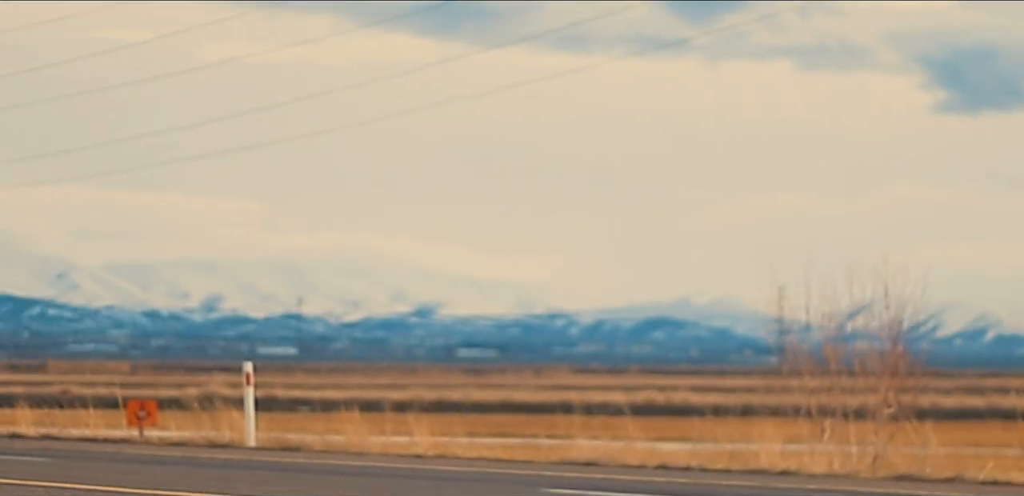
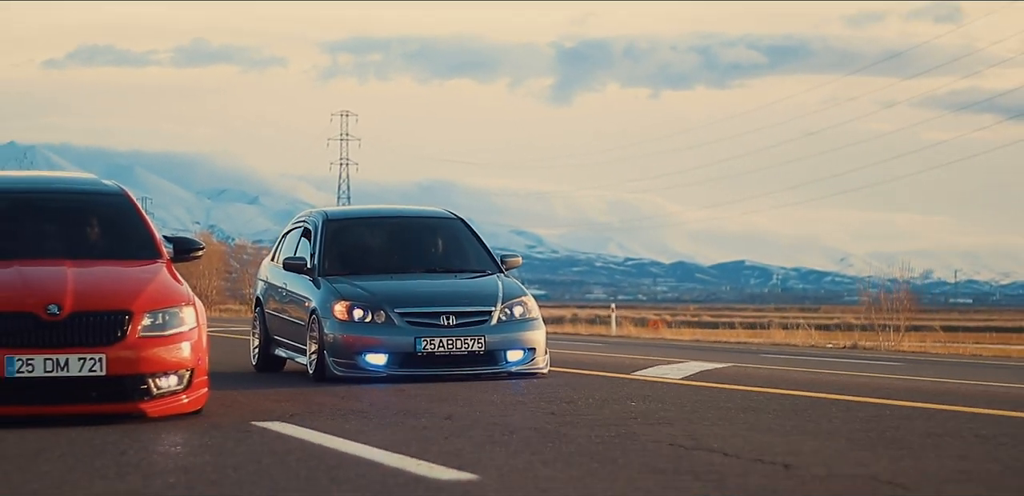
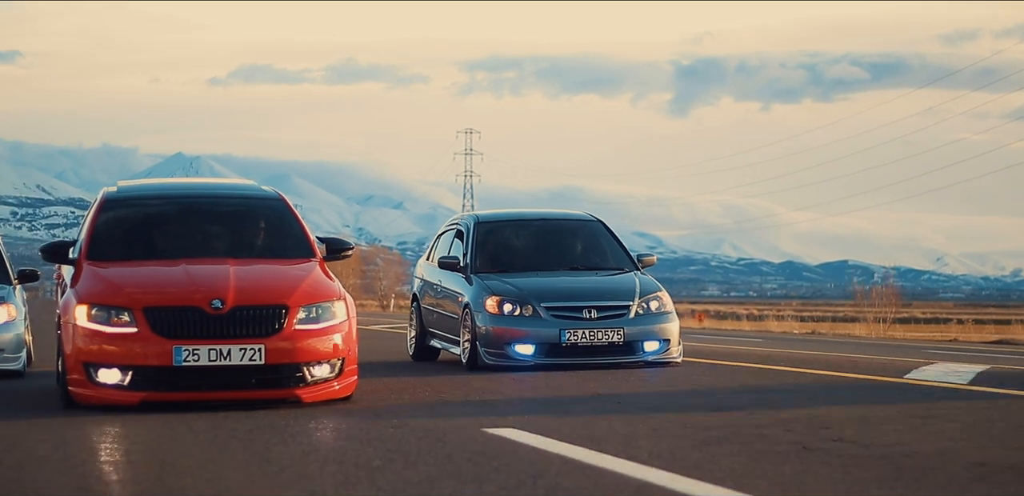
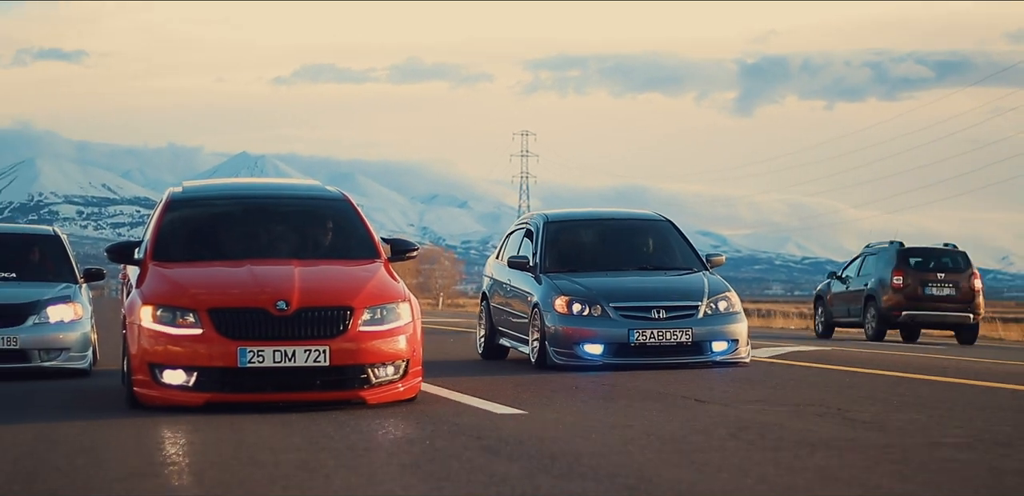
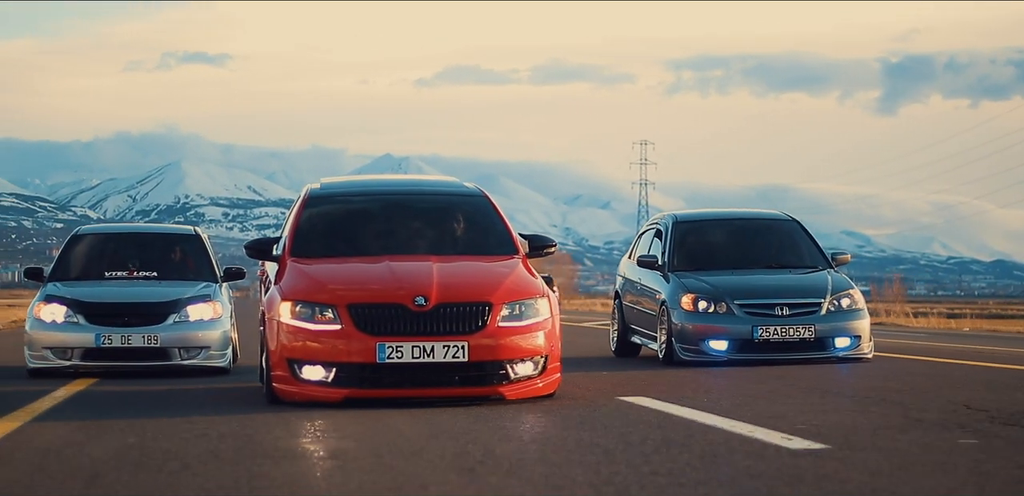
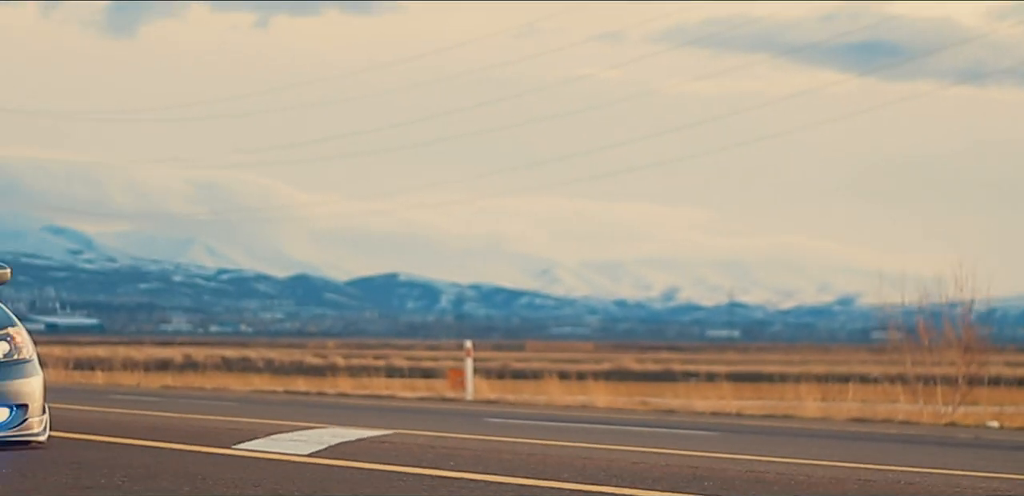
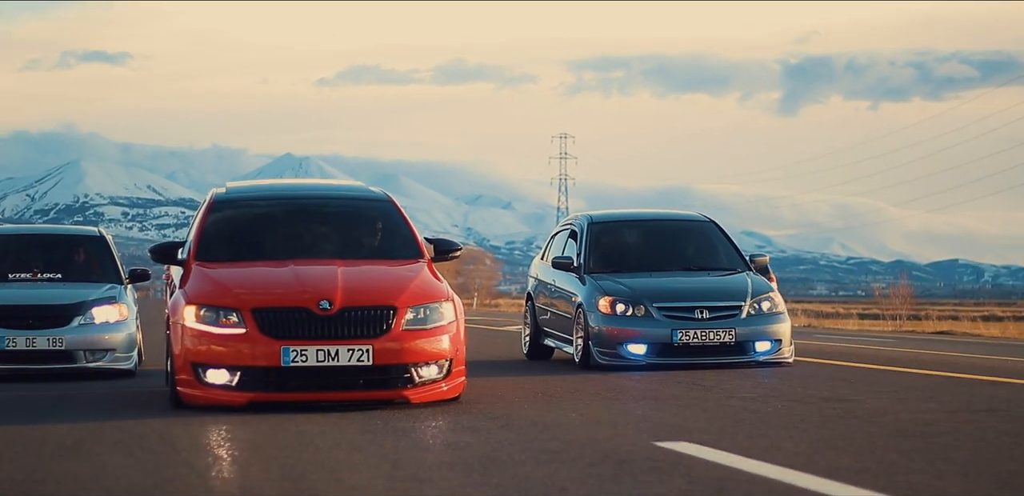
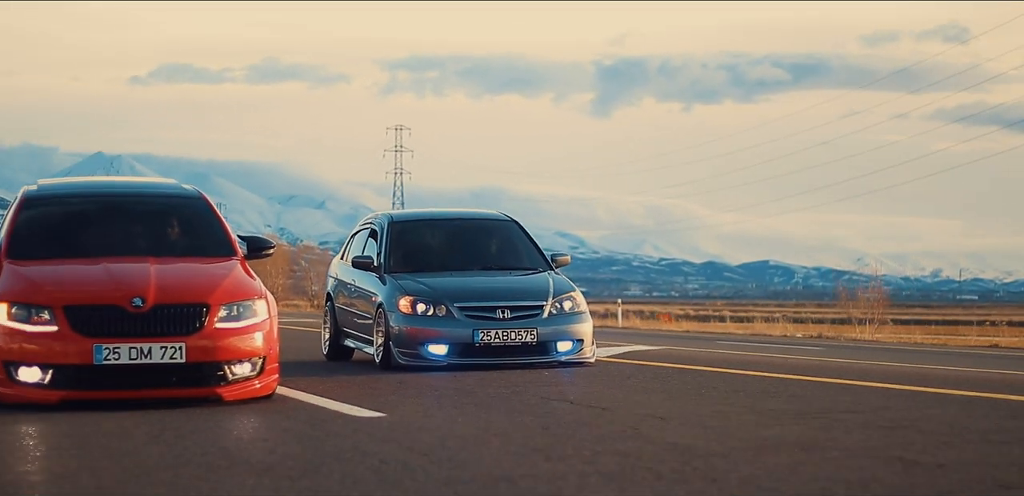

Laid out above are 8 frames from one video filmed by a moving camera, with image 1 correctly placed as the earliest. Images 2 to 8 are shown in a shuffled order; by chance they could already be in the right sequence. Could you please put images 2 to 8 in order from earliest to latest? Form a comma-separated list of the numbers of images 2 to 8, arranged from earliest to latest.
6, 2, 8, 3, 4, 7, 5
